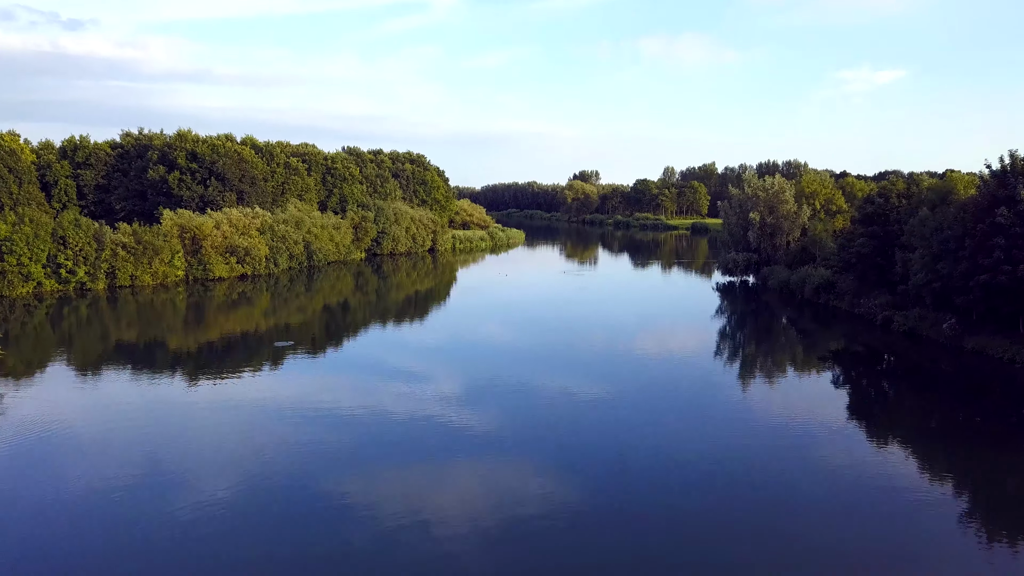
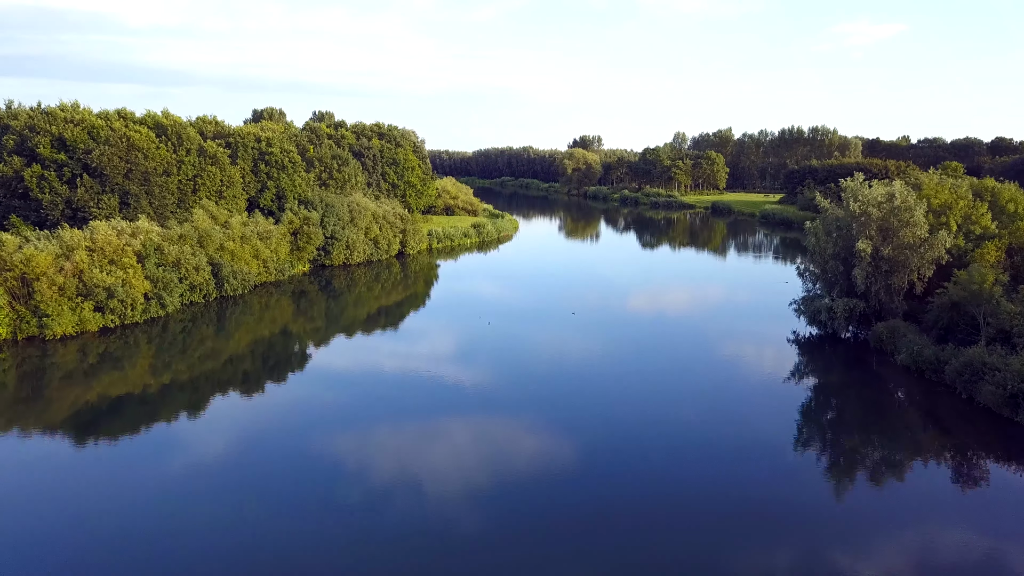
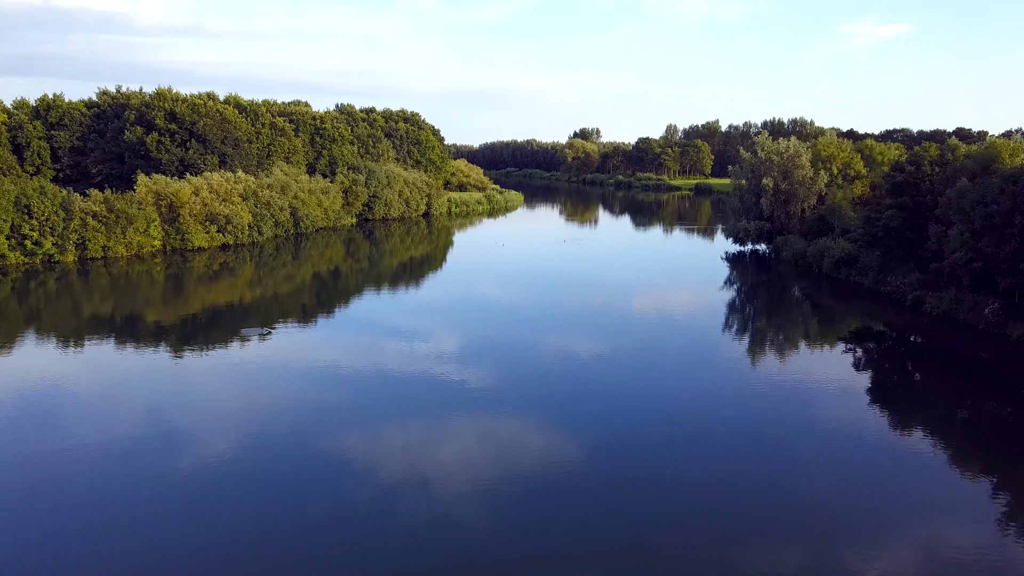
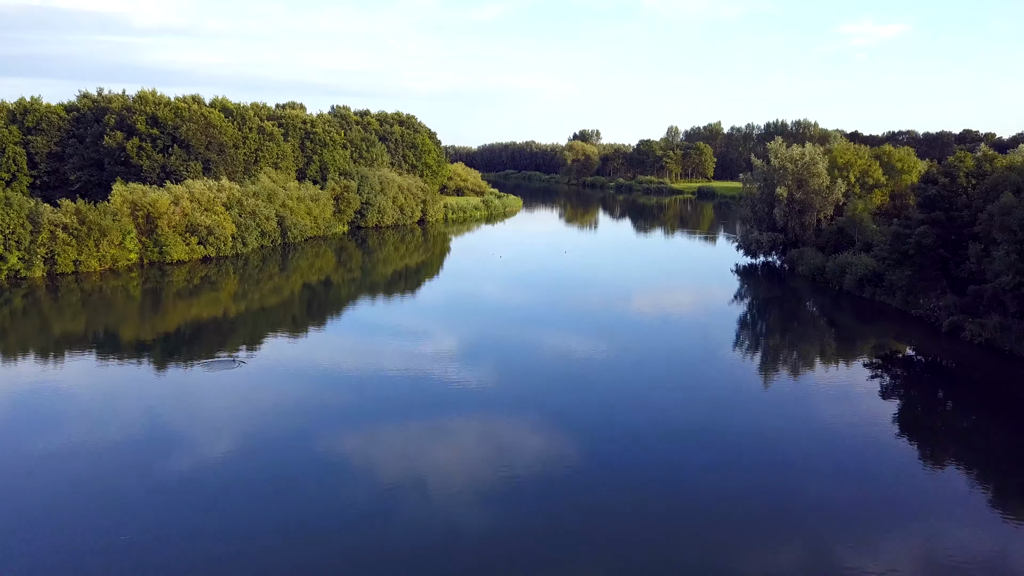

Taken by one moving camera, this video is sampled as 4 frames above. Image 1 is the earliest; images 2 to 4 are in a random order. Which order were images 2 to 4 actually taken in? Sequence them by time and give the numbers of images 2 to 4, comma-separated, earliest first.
3, 4, 2
